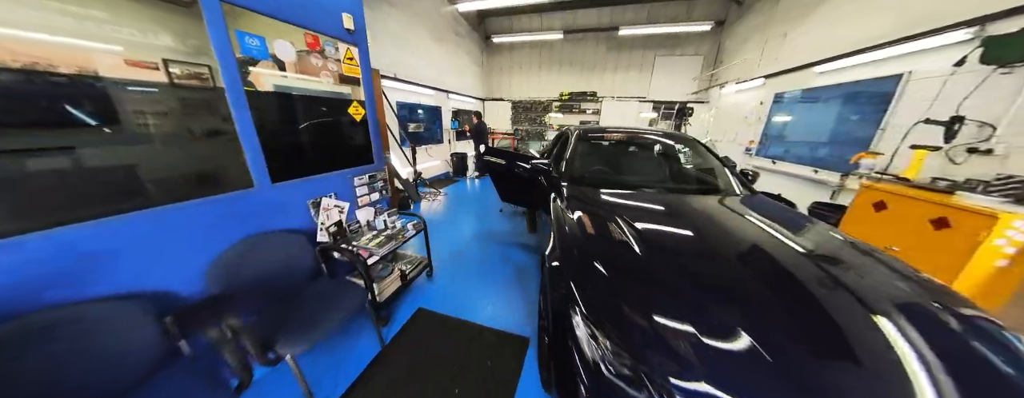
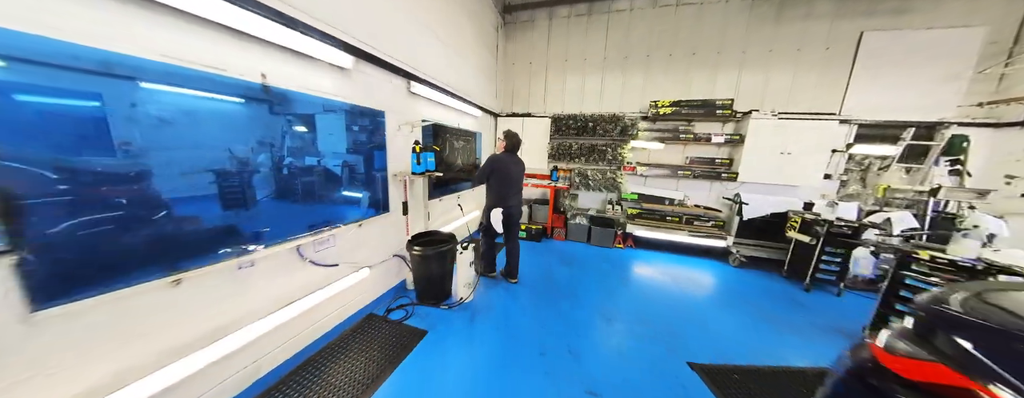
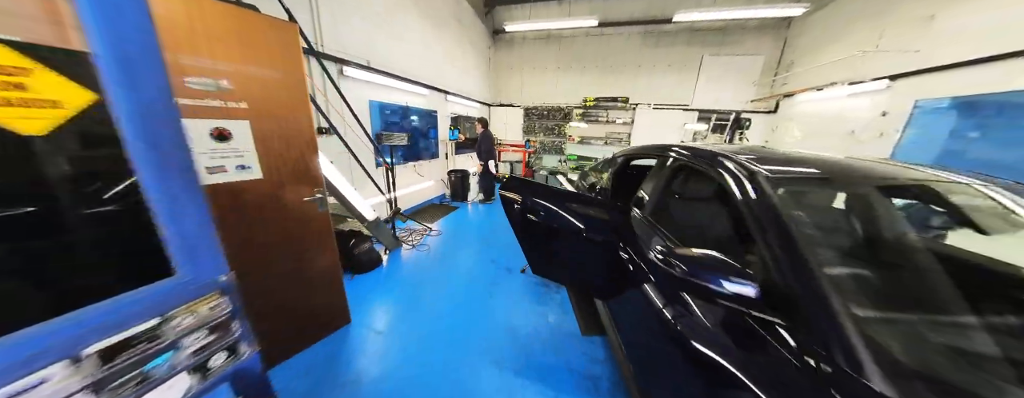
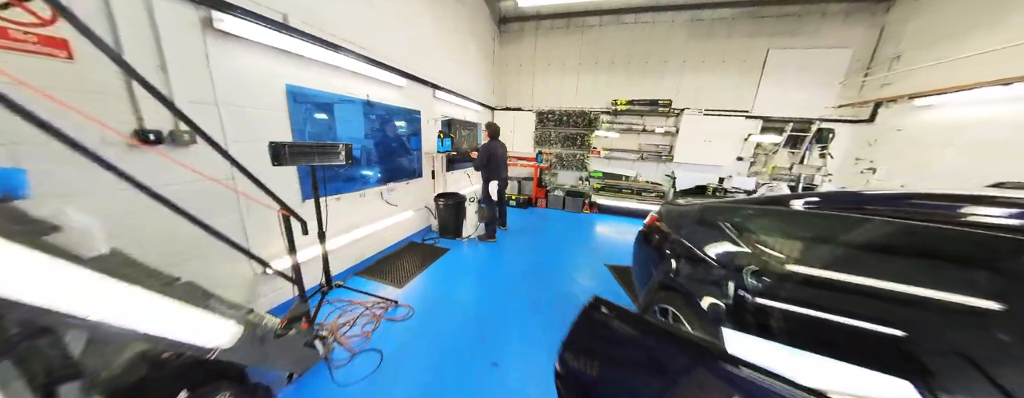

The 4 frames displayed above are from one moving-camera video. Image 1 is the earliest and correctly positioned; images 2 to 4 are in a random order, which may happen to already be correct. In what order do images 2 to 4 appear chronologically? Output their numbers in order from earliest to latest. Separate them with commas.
3, 4, 2
